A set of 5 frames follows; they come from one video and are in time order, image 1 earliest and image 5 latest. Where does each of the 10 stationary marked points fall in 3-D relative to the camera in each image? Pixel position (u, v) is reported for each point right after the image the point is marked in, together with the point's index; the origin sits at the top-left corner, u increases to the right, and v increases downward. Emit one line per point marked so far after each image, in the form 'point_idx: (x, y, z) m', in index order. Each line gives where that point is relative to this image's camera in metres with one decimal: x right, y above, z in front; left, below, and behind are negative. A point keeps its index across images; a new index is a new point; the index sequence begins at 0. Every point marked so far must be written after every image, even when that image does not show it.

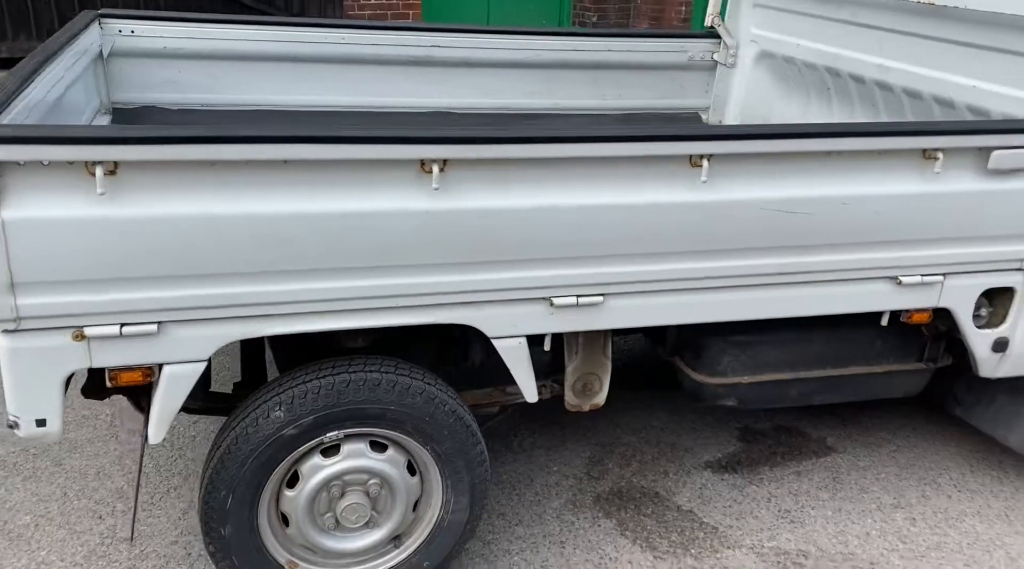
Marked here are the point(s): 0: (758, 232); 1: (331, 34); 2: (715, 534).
0: (+0.6, +0.1, +2.4) m
1: (-0.8, +1.1, +3.8) m
2: (+0.7, -0.8, +2.9) m
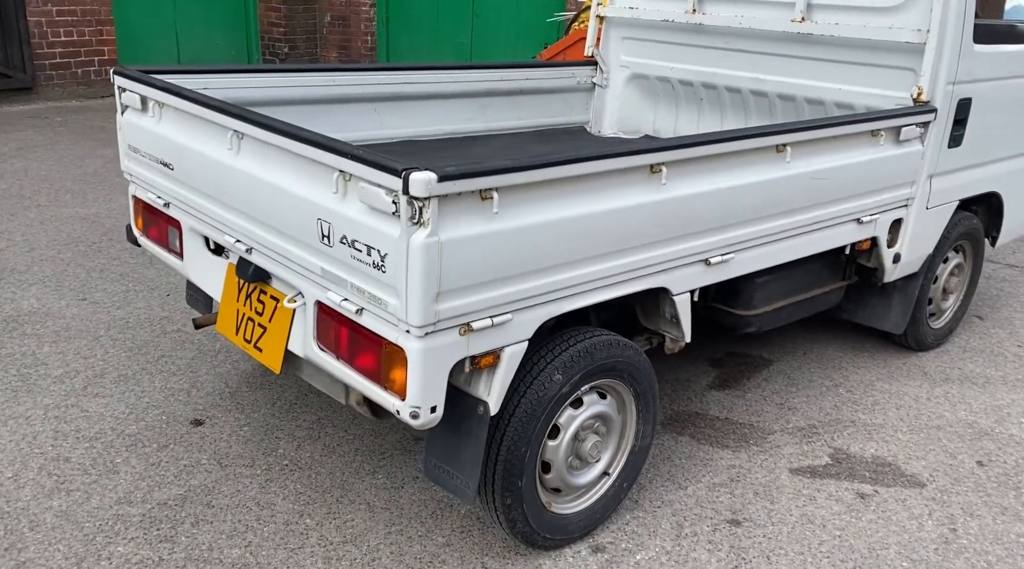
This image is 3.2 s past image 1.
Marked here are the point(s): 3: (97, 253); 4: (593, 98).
0: (+1.1, +0.3, +3.4) m
1: (-0.9, +0.9, +4.2) m
2: (+1.1, -0.6, +4.0) m
3: (-2.6, +0.2, +5.6) m
4: (+0.5, +1.1, +5.4) m
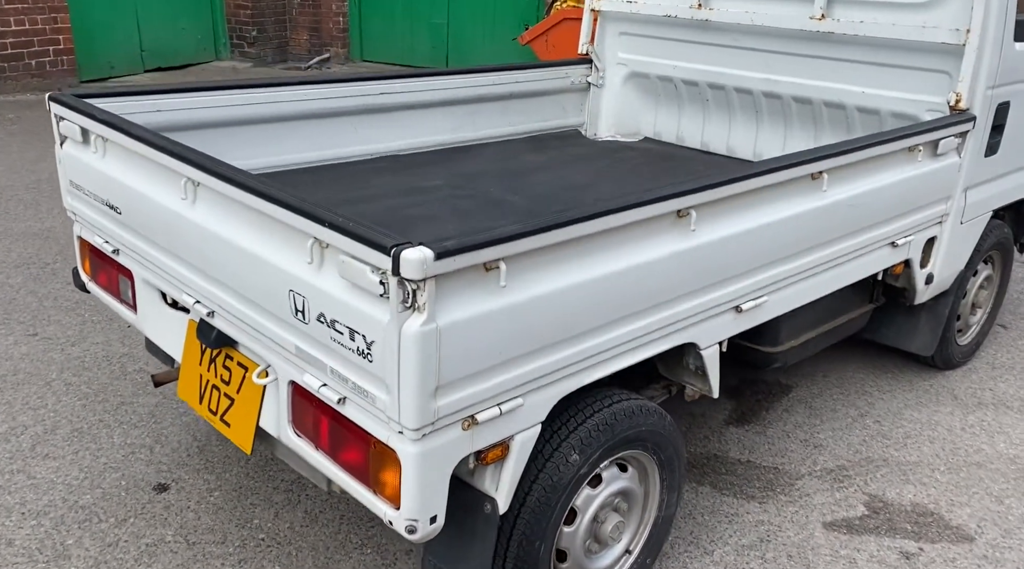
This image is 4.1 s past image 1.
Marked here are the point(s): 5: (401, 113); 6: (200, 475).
0: (+1.1, +0.2, +3.1) m
1: (-0.9, +0.8, +3.7) m
2: (+1.1, -0.7, +3.6) m
3: (-2.6, 0.0, +5.2) m
4: (+0.4, +1.0, +4.9) m
5: (-0.5, +0.8, +4.1) m
6: (-1.2, -0.7, +3.4) m
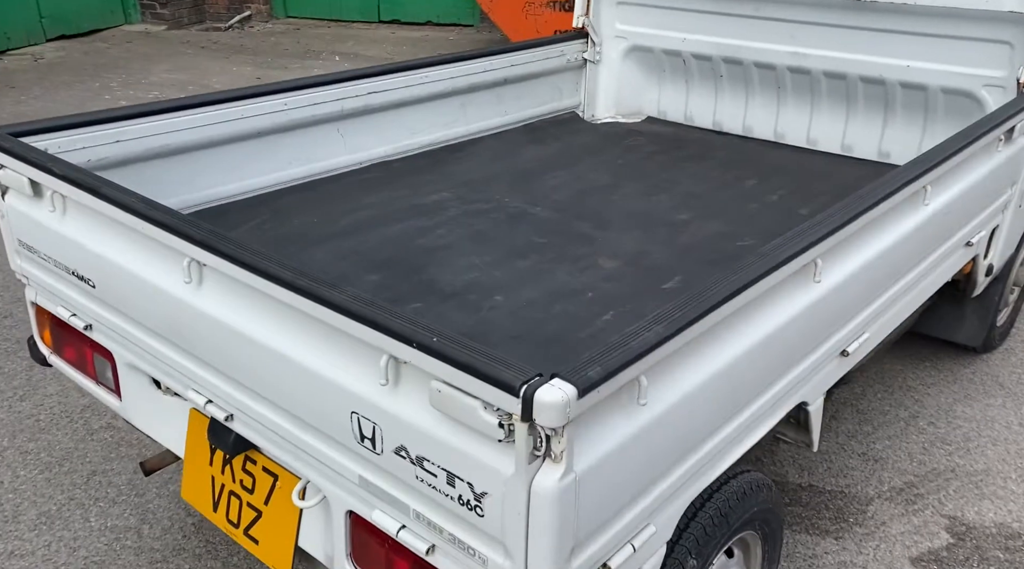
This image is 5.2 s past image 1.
0: (+1.3, +0.1, +2.7) m
1: (-0.9, +0.6, +3.1) m
2: (+1.2, -0.8, +3.3) m
3: (-2.6, -0.1, +4.5) m
4: (+0.3, +1.0, +4.4) m
5: (-0.5, +0.7, +3.6) m
6: (-1.0, -0.9, +3.0) m
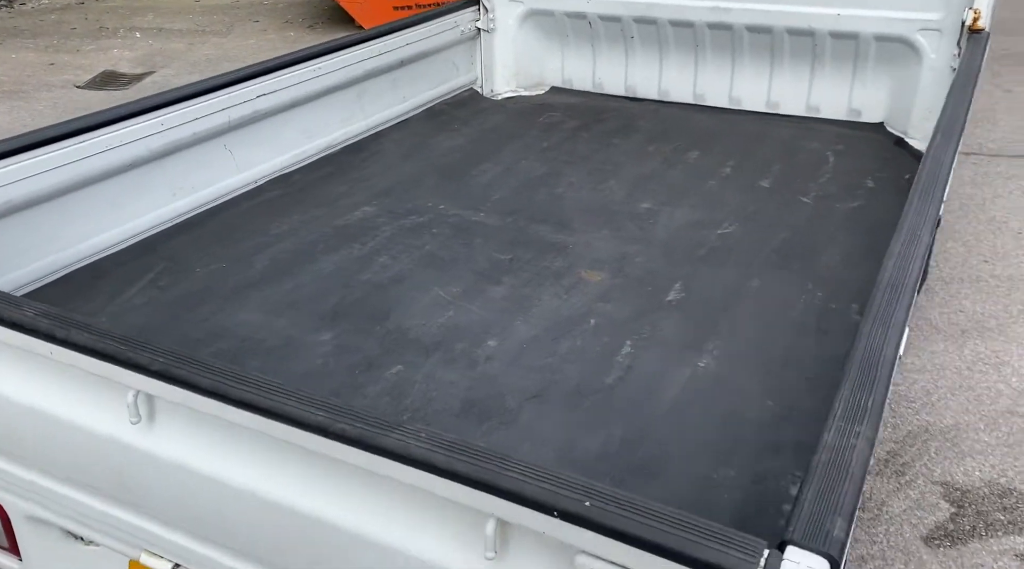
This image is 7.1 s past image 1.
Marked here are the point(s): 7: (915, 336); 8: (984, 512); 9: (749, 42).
0: (+1.2, +0.2, +2.5) m
1: (-1.0, +0.4, +2.5) m
2: (+1.1, -0.7, +3.1) m
3: (-2.9, -0.5, +3.6) m
4: (-0.2, +1.0, +4.0) m
5: (-0.8, +0.6, +3.0) m
6: (-1.0, -1.1, +2.4) m
7: (+1.8, -0.2, +4.0) m
8: (+1.6, -0.7, +3.0) m
9: (+0.9, +1.0, +3.6) m
